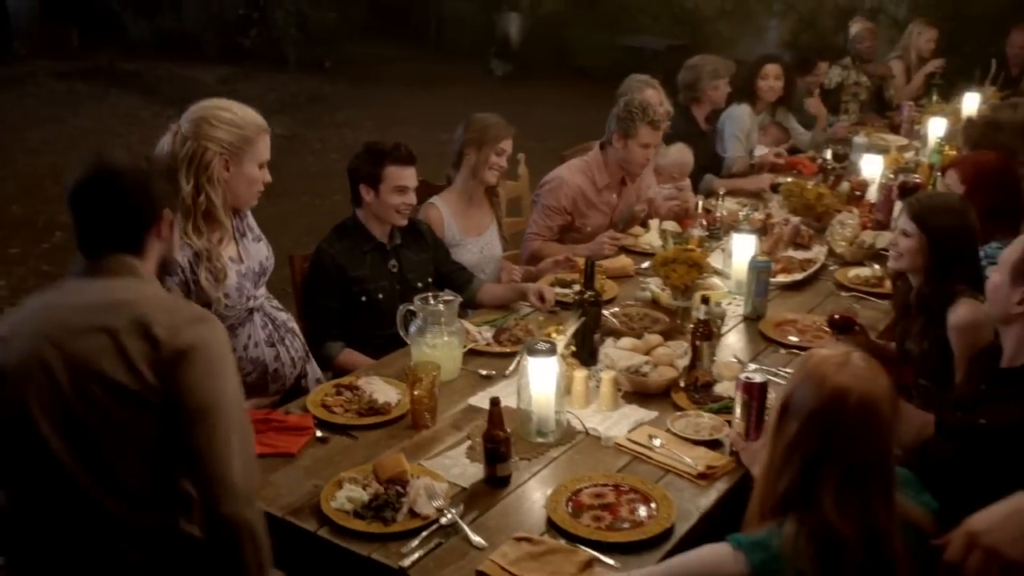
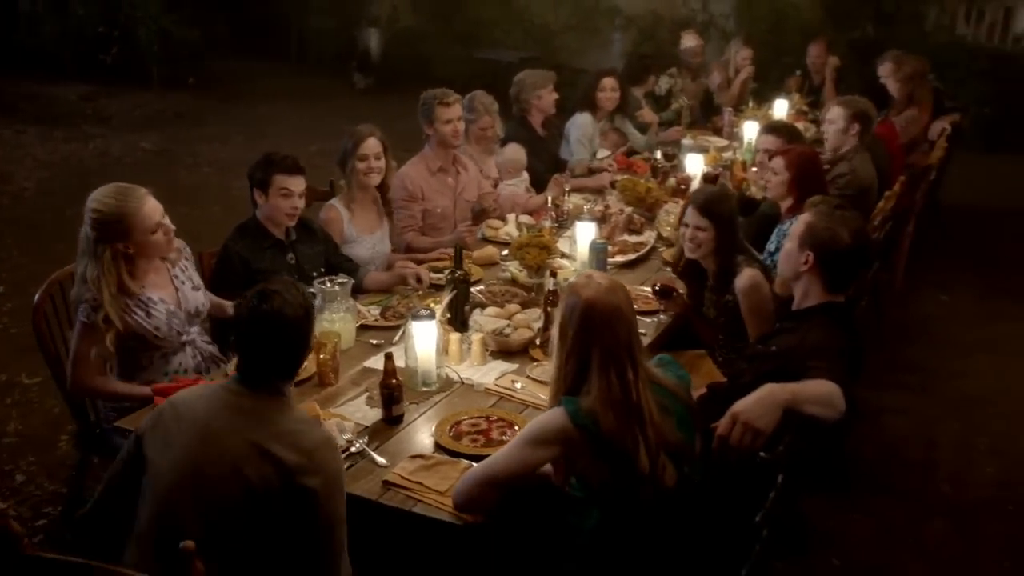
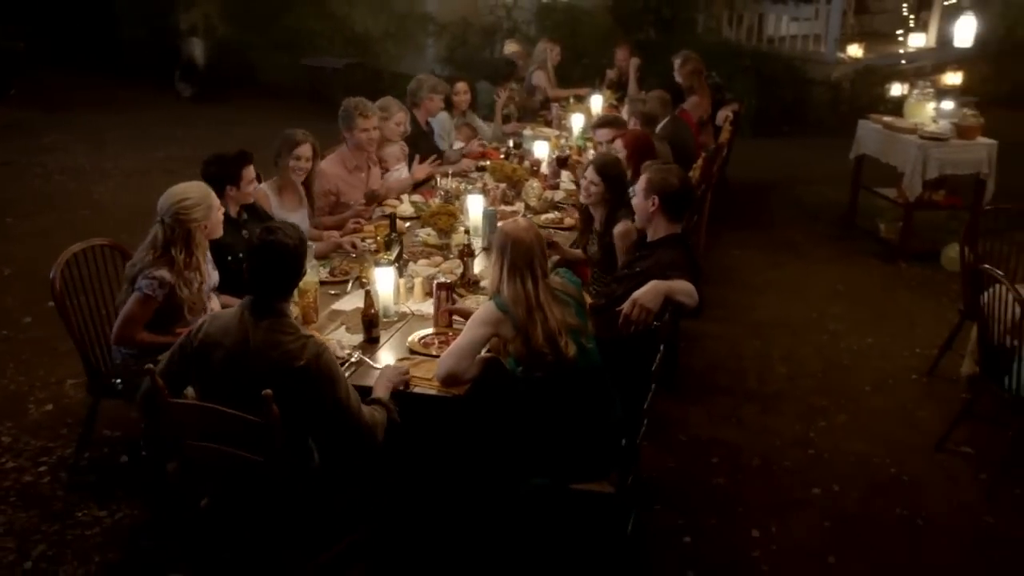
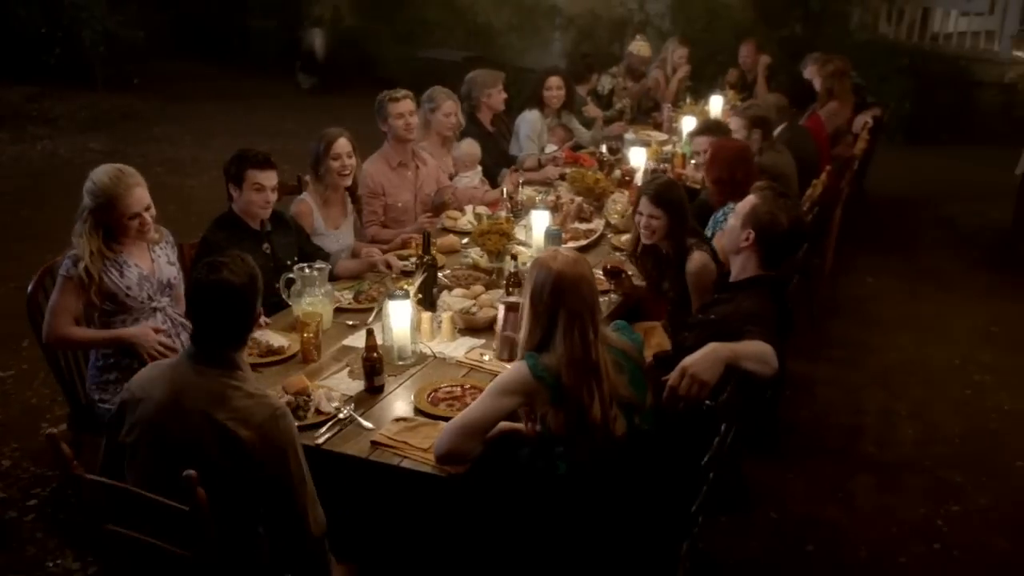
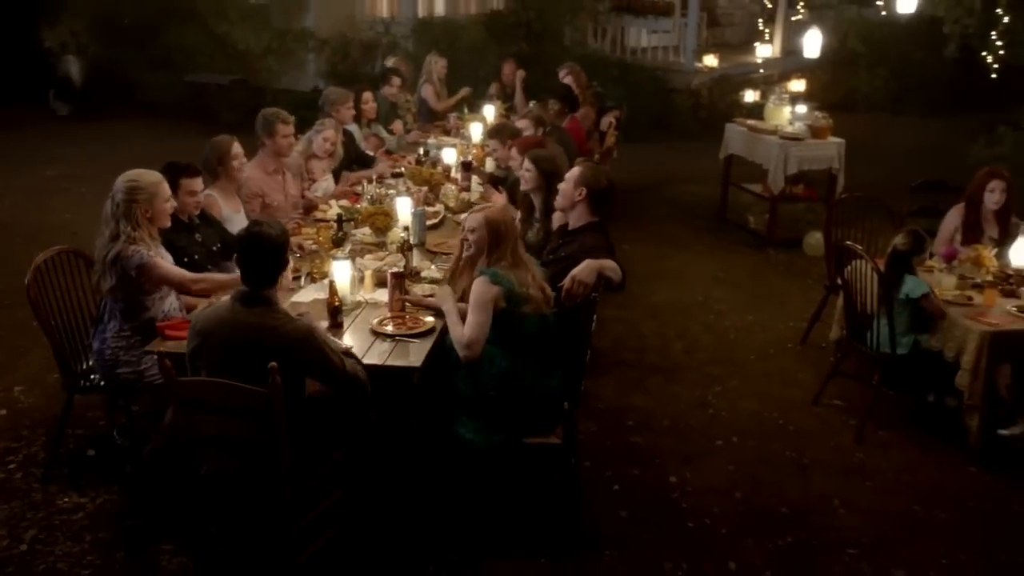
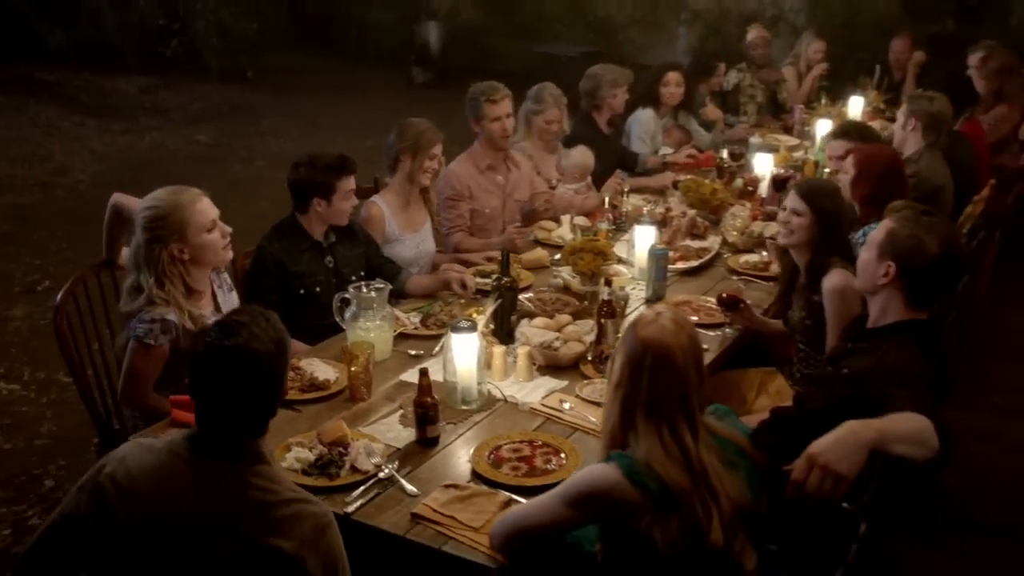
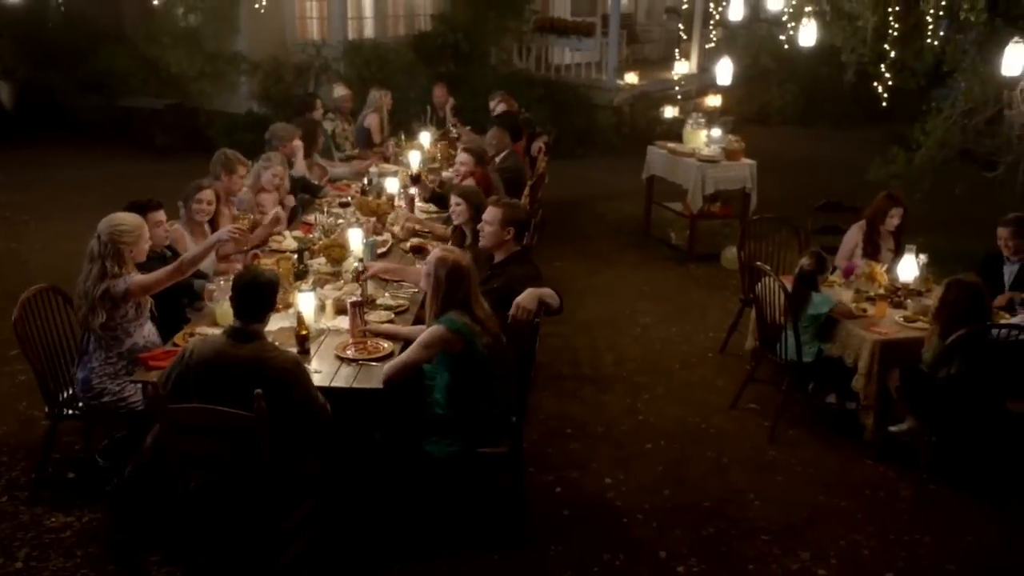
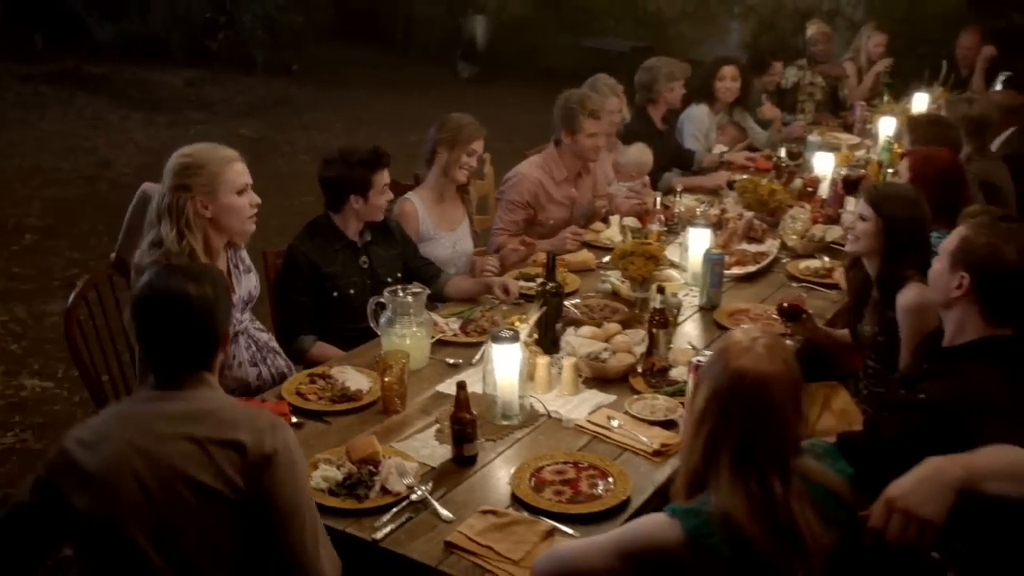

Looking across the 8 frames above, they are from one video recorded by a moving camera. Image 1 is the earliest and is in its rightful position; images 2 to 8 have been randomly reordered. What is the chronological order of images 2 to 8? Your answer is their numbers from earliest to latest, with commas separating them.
8, 6, 2, 4, 3, 5, 7
